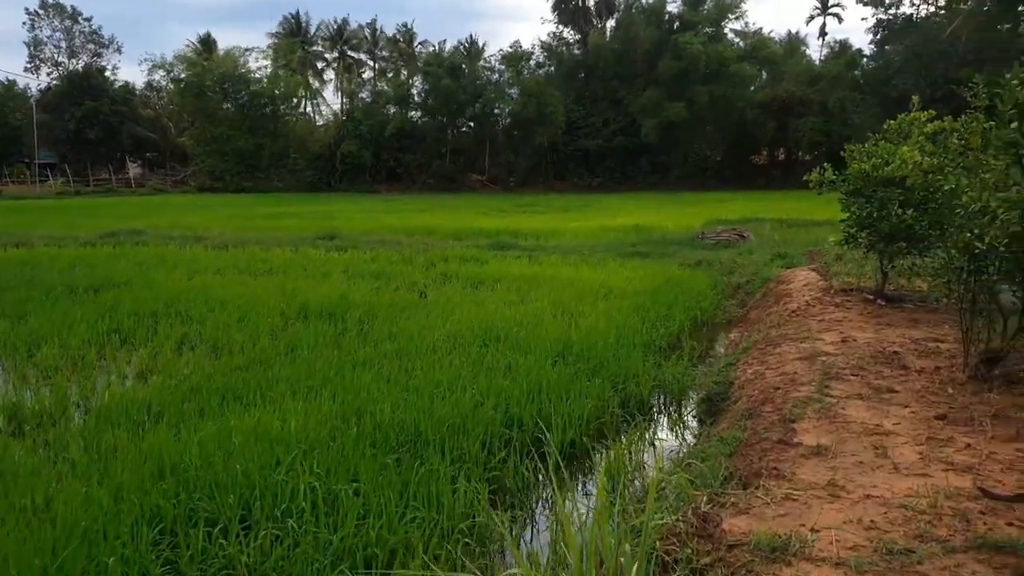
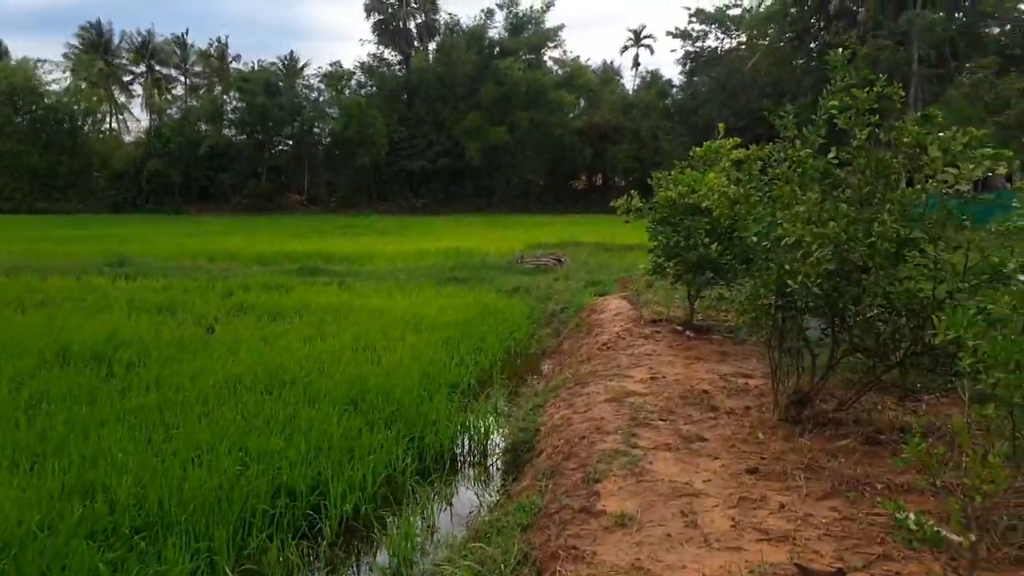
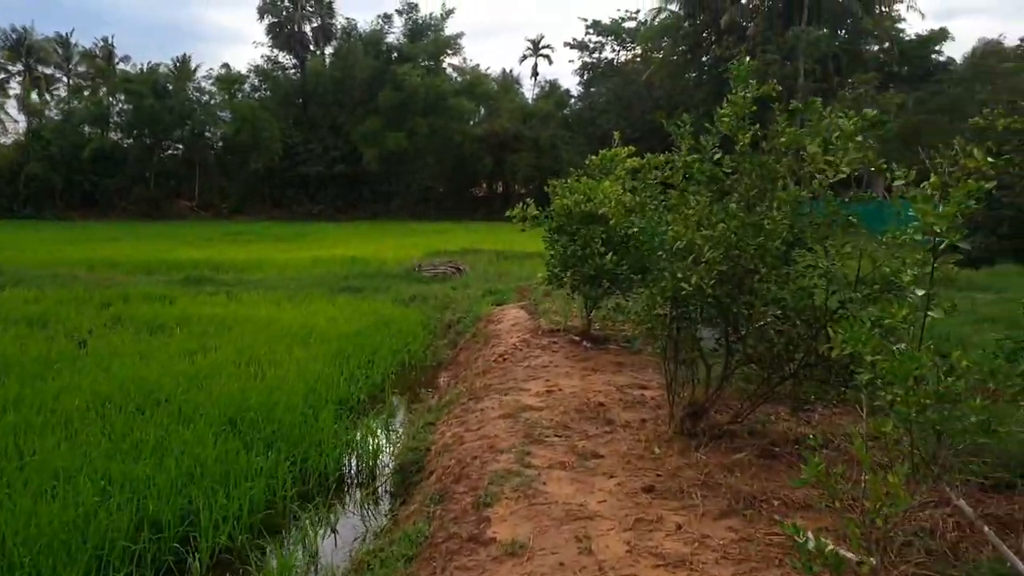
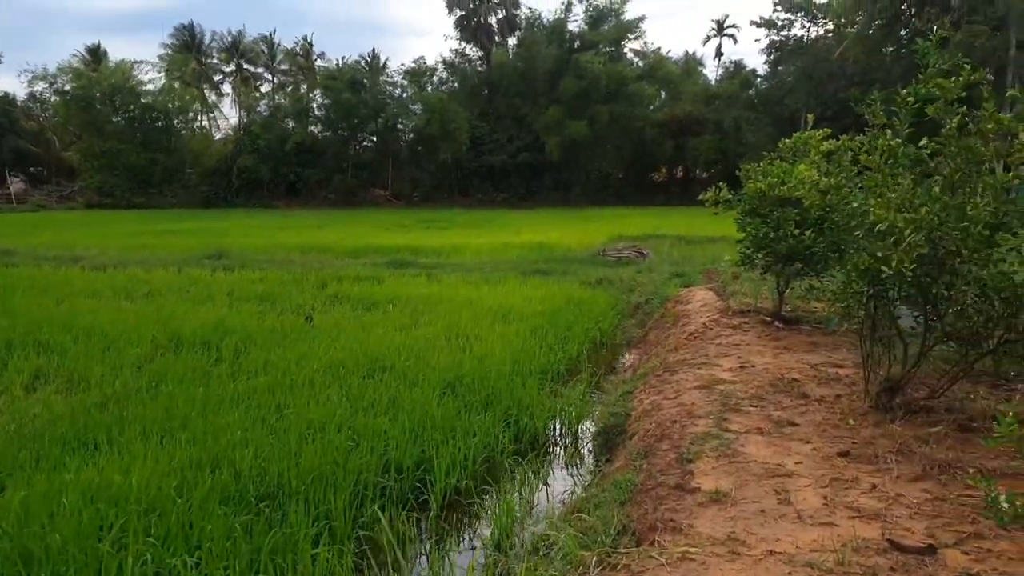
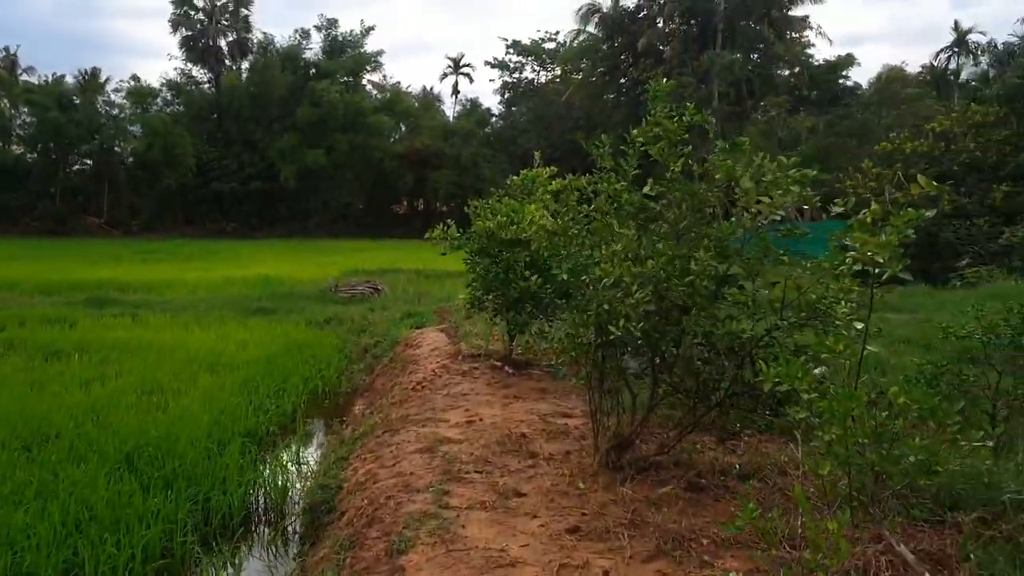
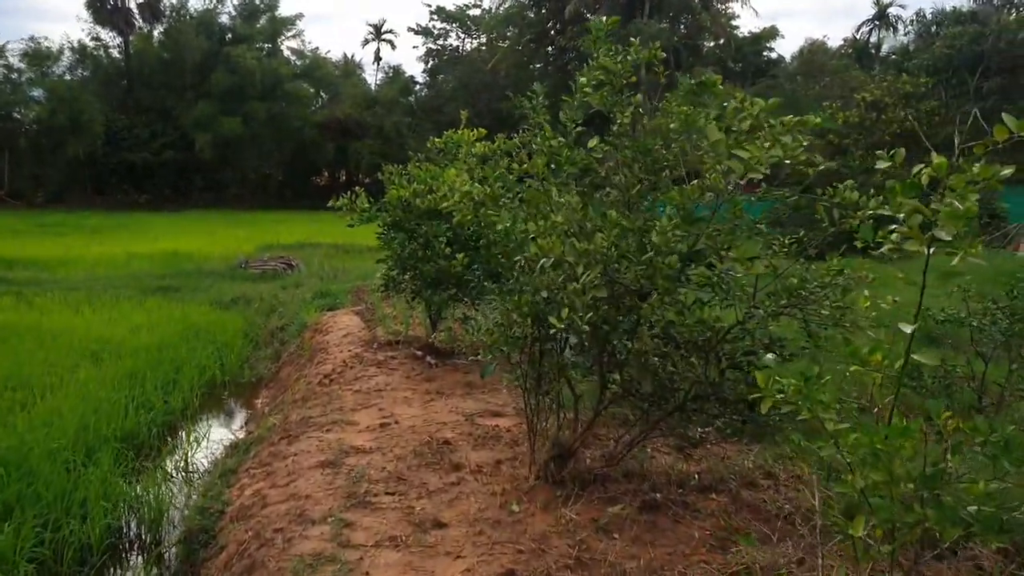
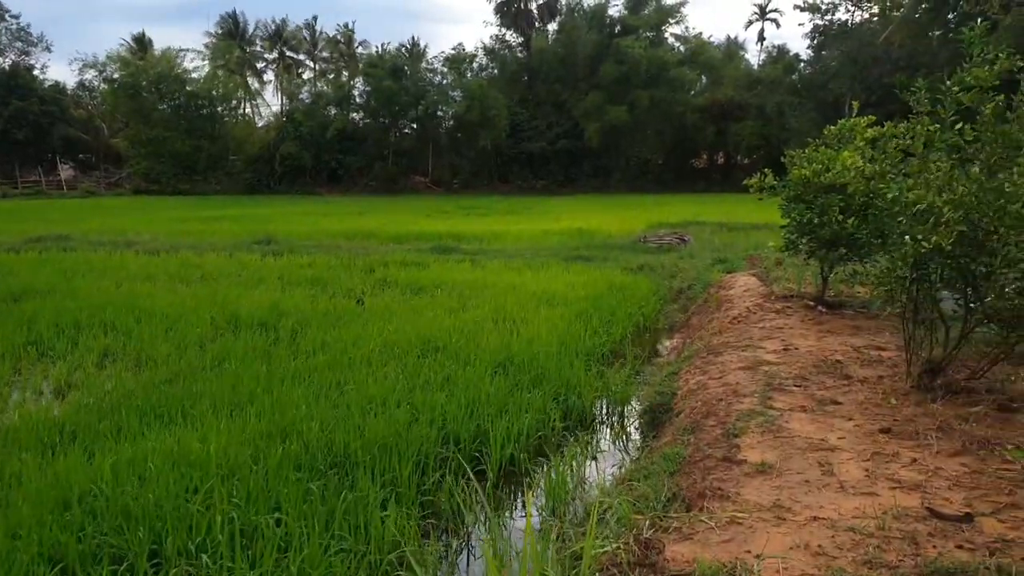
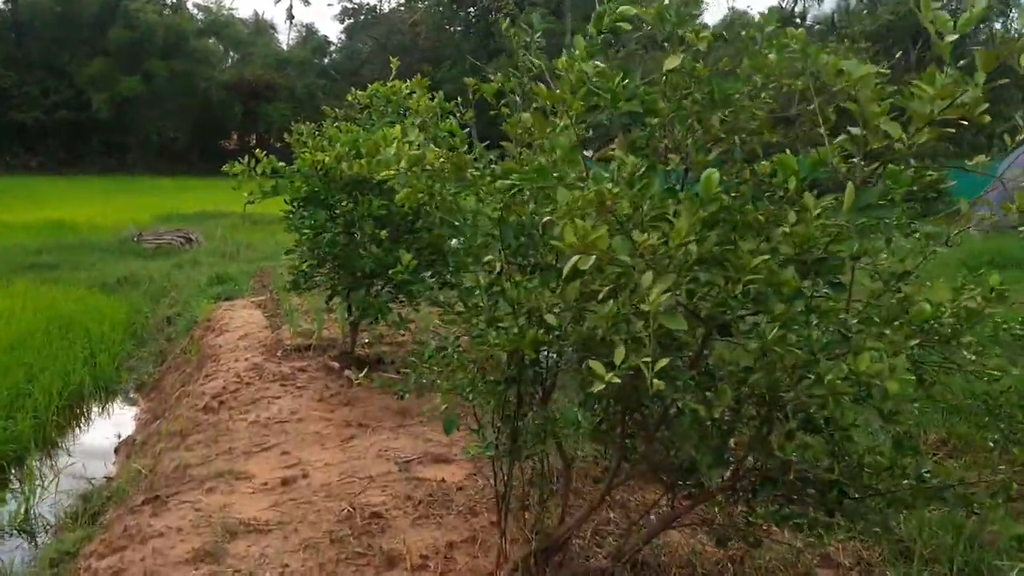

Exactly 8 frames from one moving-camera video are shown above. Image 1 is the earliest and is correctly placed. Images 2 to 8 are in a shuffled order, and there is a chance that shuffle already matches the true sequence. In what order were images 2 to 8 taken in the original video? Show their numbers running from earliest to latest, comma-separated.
7, 4, 2, 3, 5, 6, 8
